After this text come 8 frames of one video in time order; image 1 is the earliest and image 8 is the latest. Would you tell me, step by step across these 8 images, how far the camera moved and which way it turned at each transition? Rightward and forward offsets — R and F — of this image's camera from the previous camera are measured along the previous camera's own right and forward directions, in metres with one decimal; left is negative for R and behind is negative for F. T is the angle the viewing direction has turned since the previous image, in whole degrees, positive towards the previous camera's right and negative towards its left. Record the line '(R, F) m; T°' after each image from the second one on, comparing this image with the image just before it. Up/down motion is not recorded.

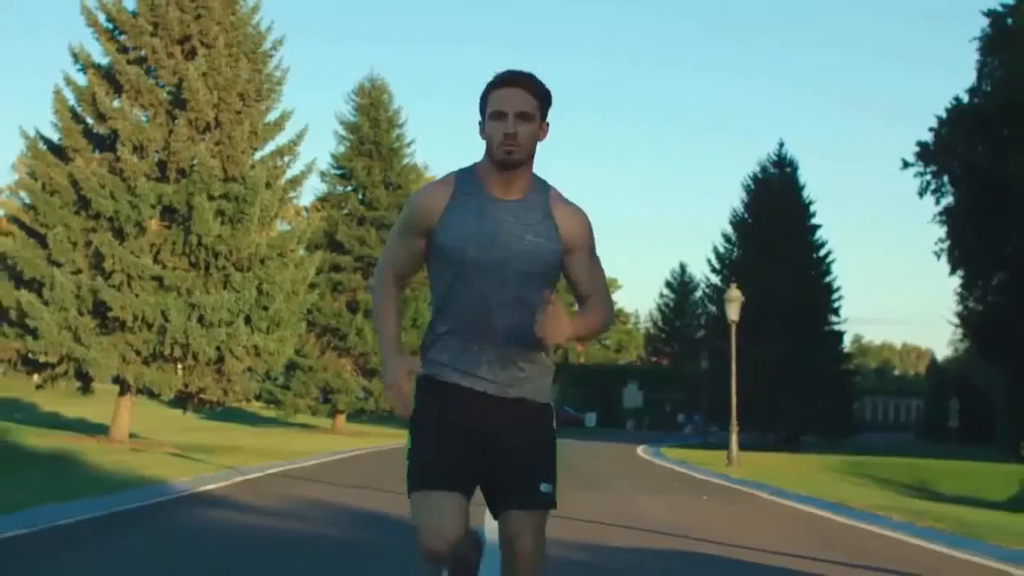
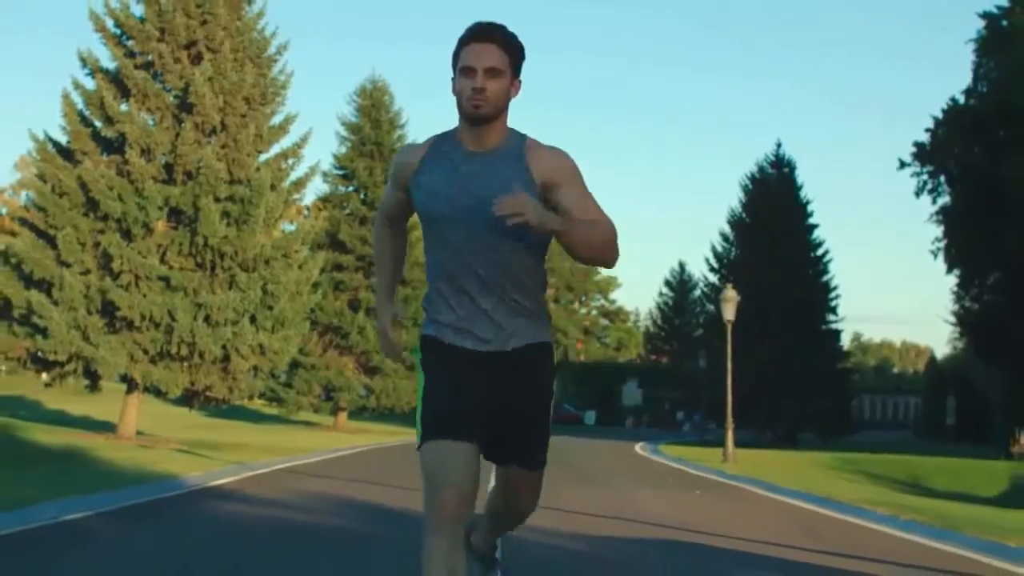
(0.0, -0.5) m; 0°
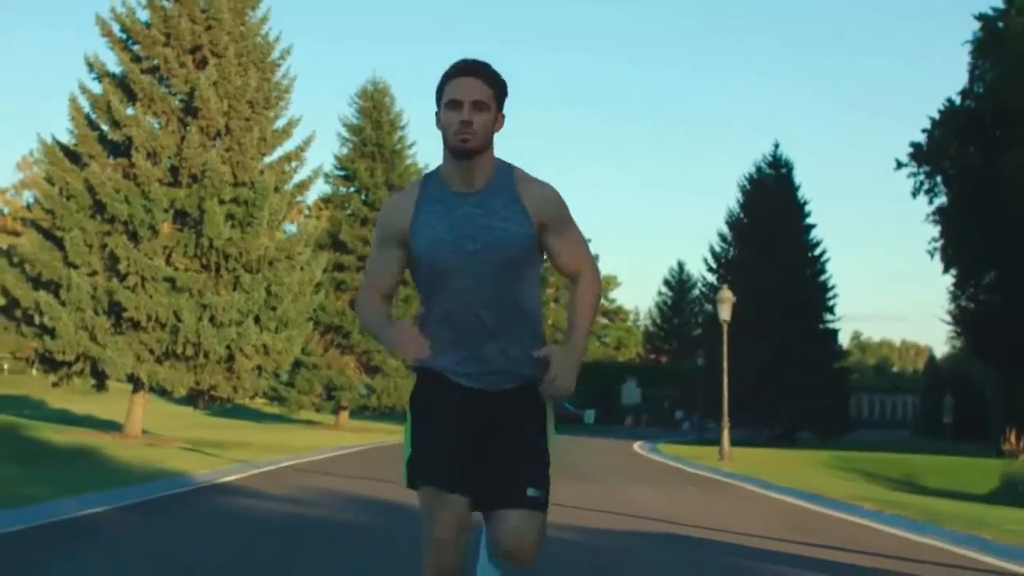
(0.0, -0.4) m; 0°
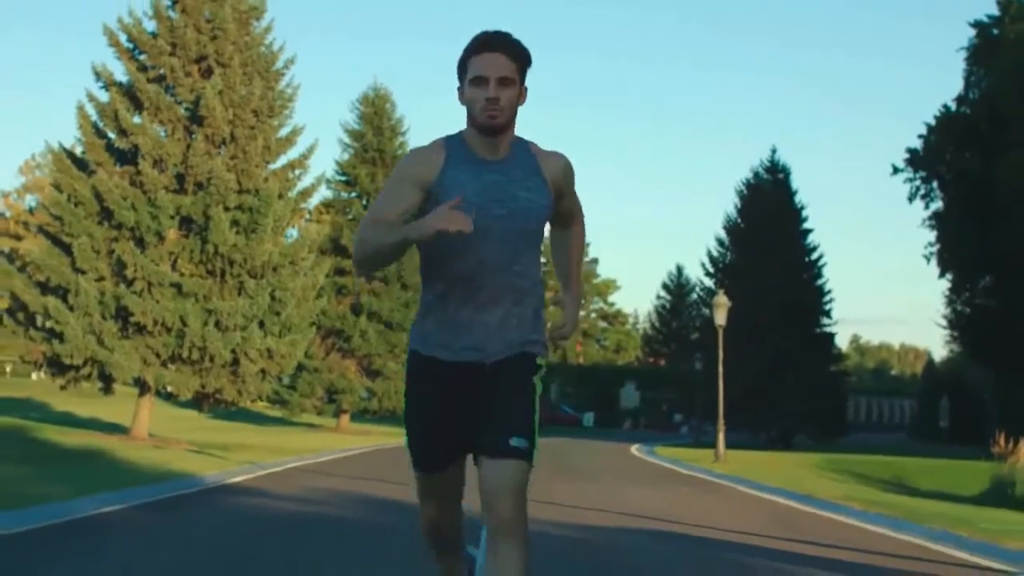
(0.0, -0.5) m; 0°
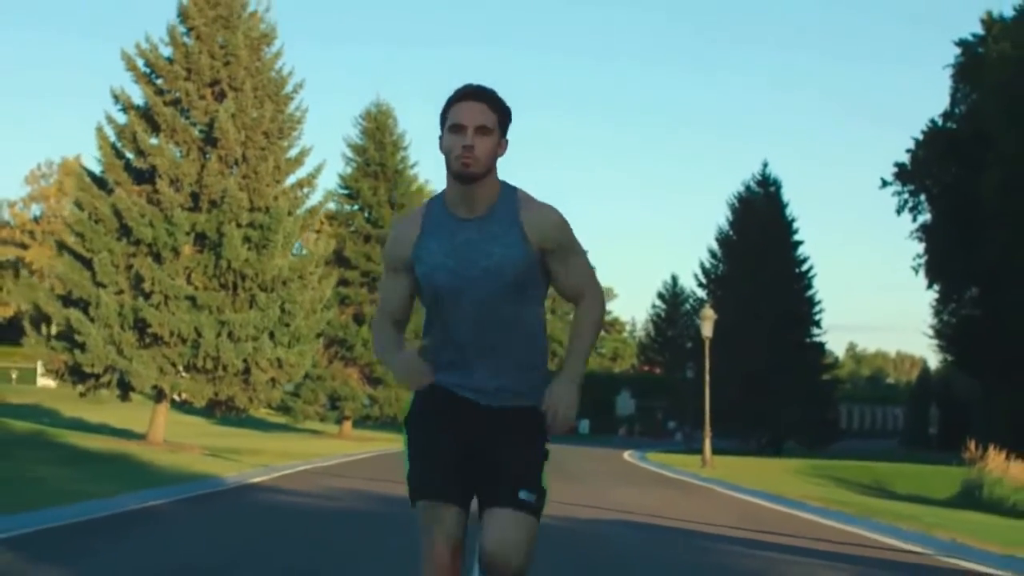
(0.0, -1.5) m; 0°
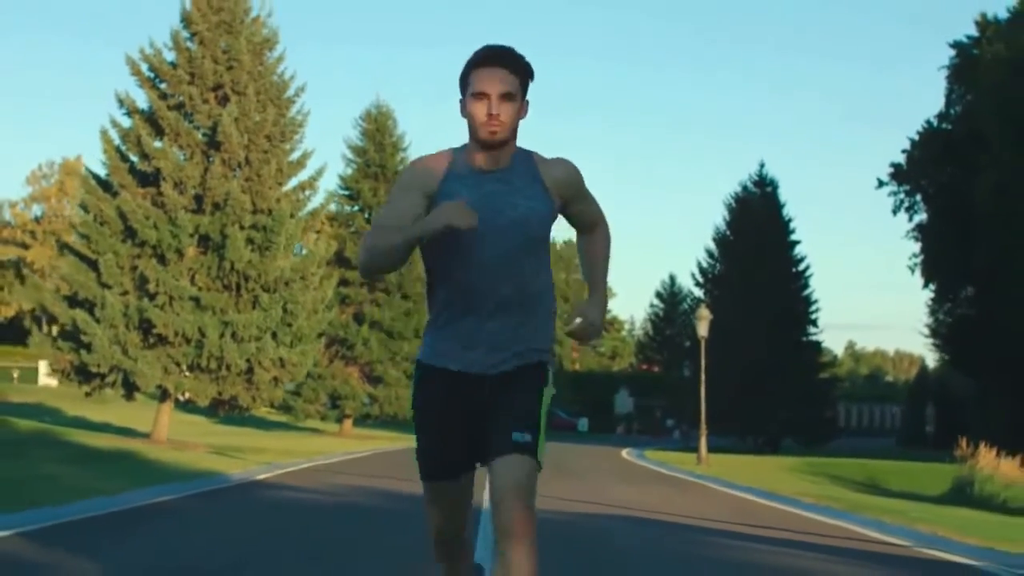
(0.0, -0.4) m; 0°
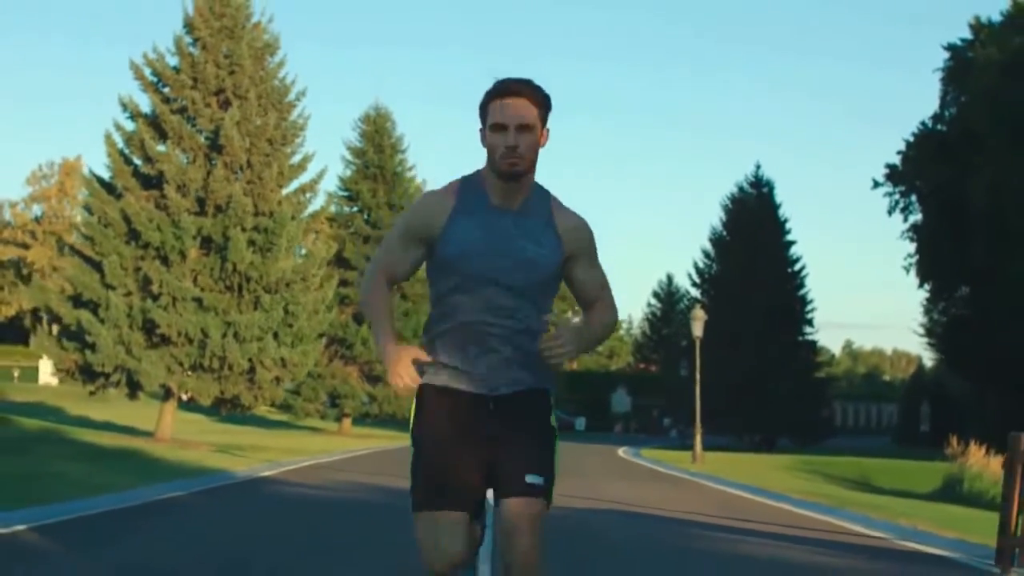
(0.0, -0.5) m; 0°
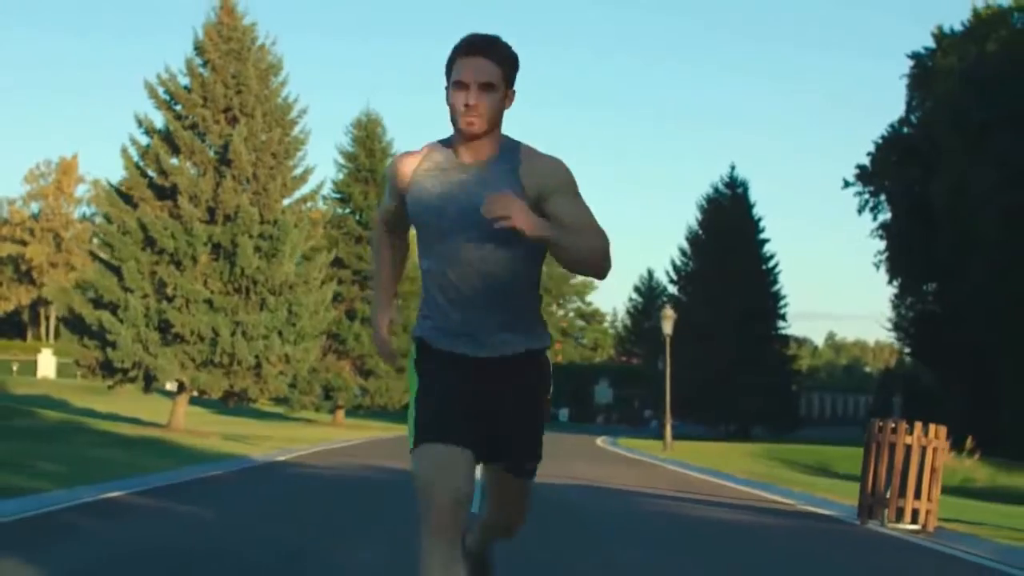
(0.0, -2.6) m; +1°
